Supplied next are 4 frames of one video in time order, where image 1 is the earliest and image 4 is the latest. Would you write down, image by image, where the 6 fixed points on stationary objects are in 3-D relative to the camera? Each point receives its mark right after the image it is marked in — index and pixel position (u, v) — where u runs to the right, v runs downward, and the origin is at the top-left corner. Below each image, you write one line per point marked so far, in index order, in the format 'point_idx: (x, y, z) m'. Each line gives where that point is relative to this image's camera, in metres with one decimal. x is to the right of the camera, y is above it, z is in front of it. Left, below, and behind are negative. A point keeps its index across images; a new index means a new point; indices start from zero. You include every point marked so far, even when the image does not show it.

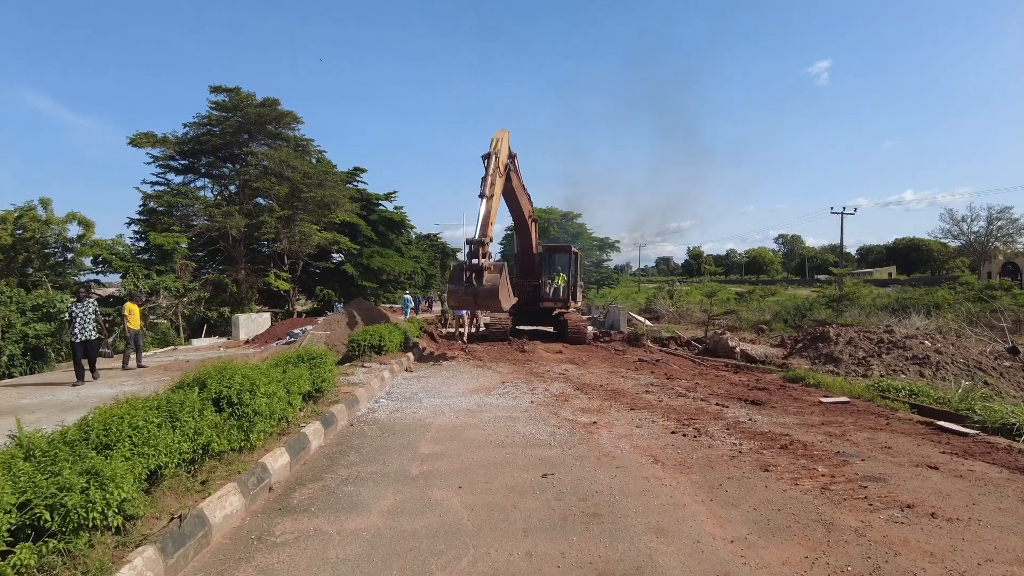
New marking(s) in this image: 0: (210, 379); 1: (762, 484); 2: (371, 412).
0: (-2.5, -0.8, +4.8) m
1: (+2.1, -1.6, +4.7) m
2: (-1.9, -1.6, +7.4) m
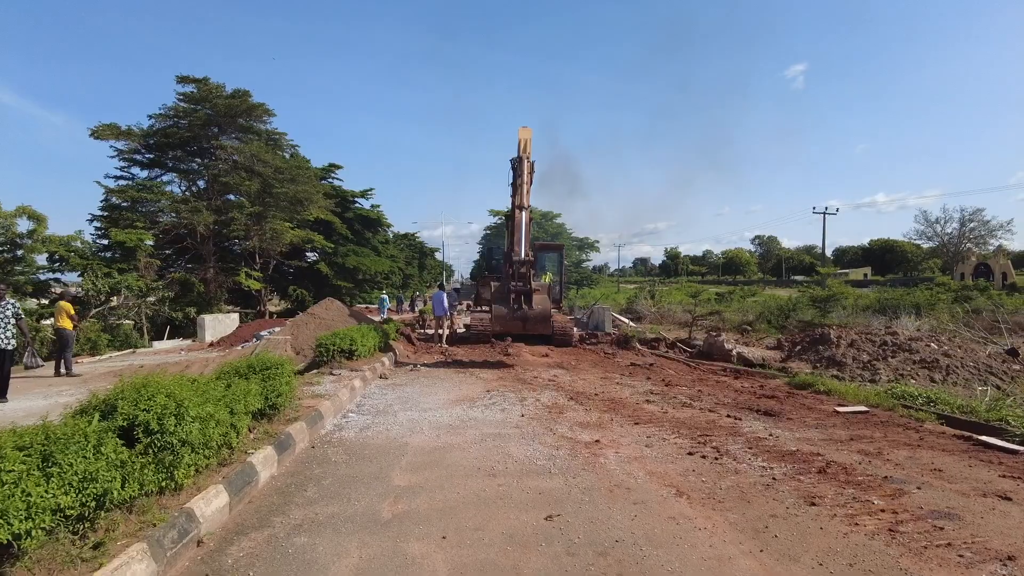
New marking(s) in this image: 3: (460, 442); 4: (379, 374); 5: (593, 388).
0: (-2.6, -0.7, +3.7) m
1: (+2.1, -1.6, +3.9) m
2: (-2.0, -1.6, +6.4) m
3: (-0.5, -1.6, +5.9) m
4: (-2.4, -1.6, +10.3) m
5: (+1.4, -1.7, +9.8) m
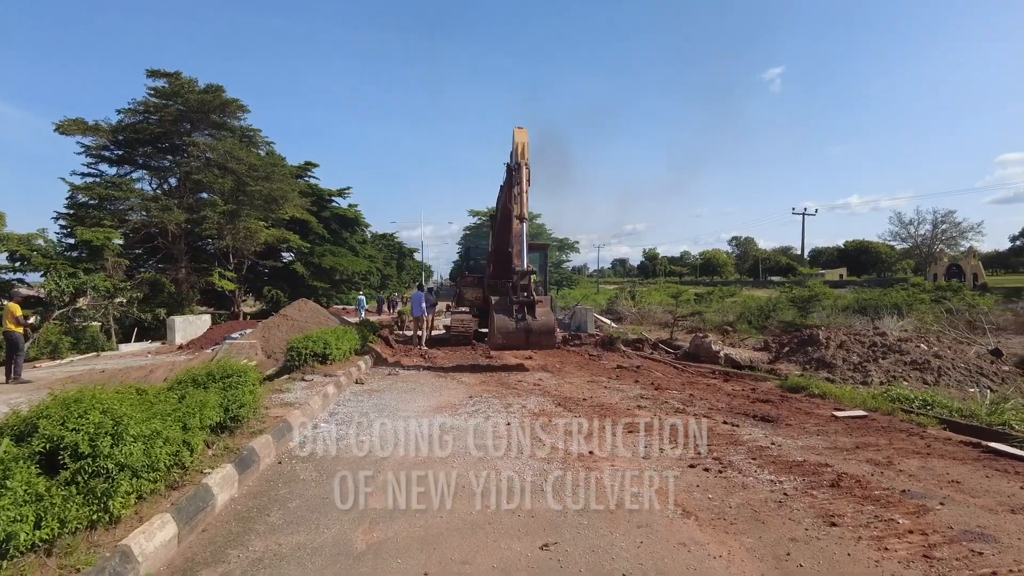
0: (-2.6, -0.7, +3.2) m
1: (+2.0, -1.6, +3.5) m
2: (-2.1, -1.6, +5.8) m
3: (-0.7, -1.6, +5.4) m
4: (-2.7, -1.6, +9.8) m
5: (+1.1, -1.7, +9.3) m
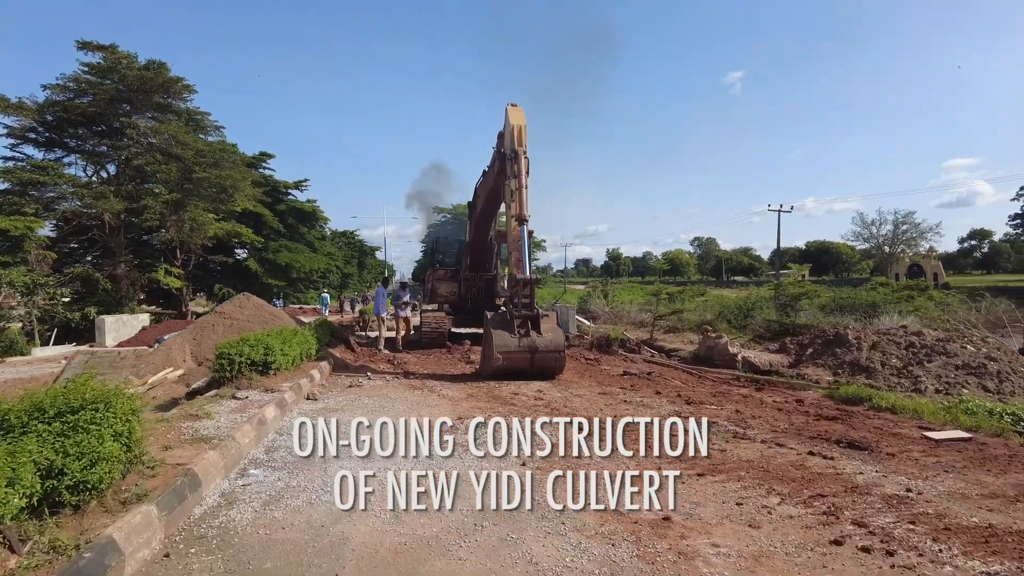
0: (-2.2, -0.6, +1.0) m
1: (+2.4, -1.5, +1.6) m
2: (-1.9, -1.4, +3.7) m
3: (-0.4, -1.4, +3.3) m
4: (-2.7, -1.4, +7.6) m
5: (+1.1, -1.6, +7.4) m
